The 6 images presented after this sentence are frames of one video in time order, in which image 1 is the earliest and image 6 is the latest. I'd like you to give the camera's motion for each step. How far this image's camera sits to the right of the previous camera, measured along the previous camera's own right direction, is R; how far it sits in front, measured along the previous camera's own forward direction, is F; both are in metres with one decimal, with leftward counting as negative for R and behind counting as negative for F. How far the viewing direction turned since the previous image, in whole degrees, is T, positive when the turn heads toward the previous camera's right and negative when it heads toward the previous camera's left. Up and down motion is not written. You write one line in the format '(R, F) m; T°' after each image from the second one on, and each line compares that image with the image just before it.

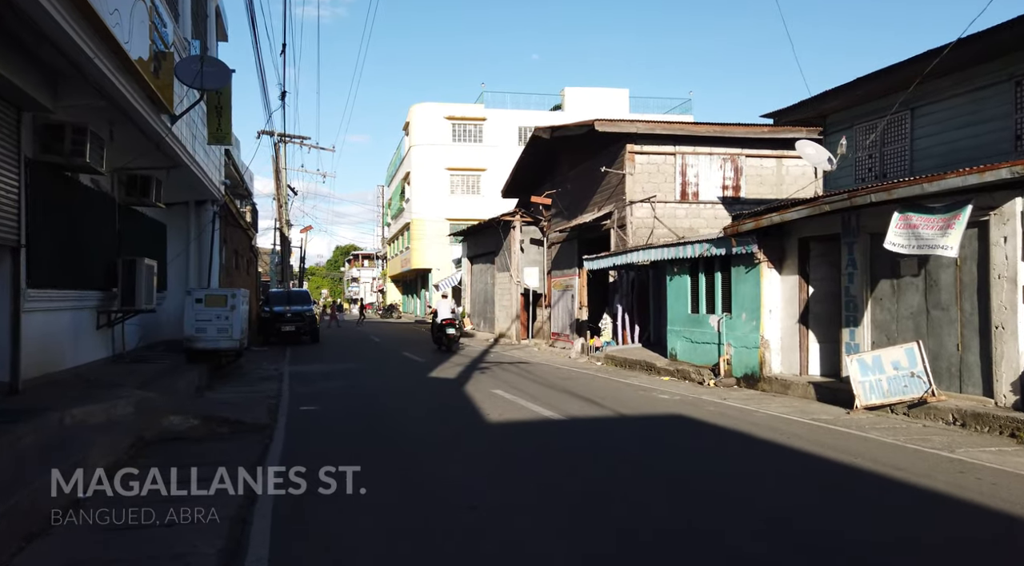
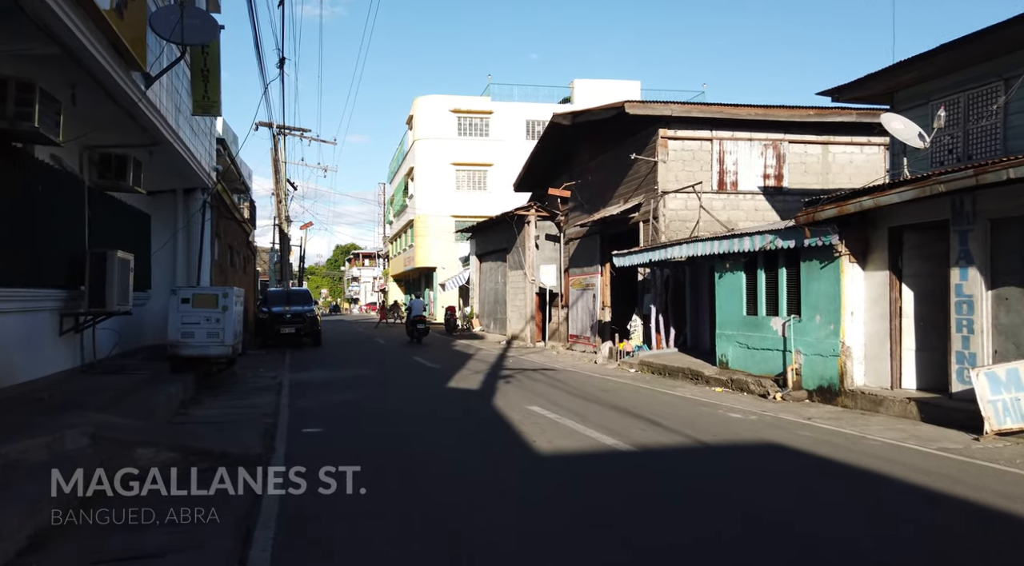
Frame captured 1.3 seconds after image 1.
(-0.6, +1.9) m; 0°
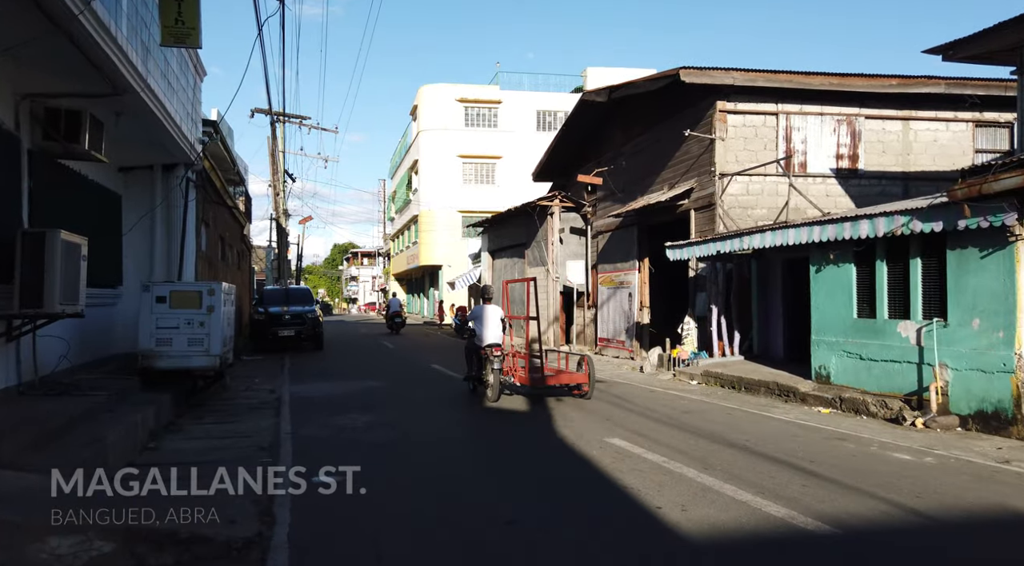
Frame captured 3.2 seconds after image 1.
(-0.9, +2.7) m; 0°
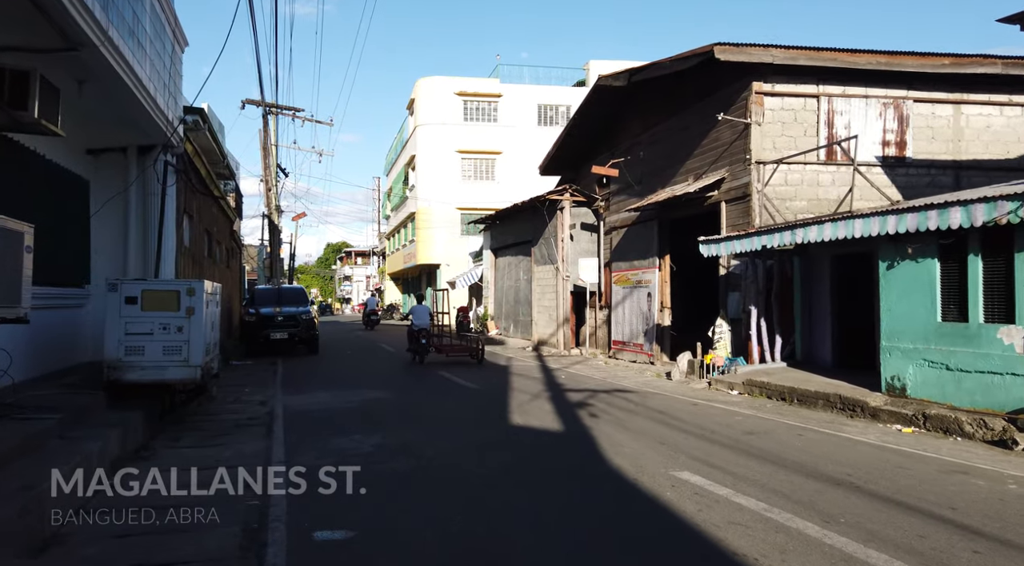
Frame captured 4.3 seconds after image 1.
(-0.5, +1.6) m; +1°
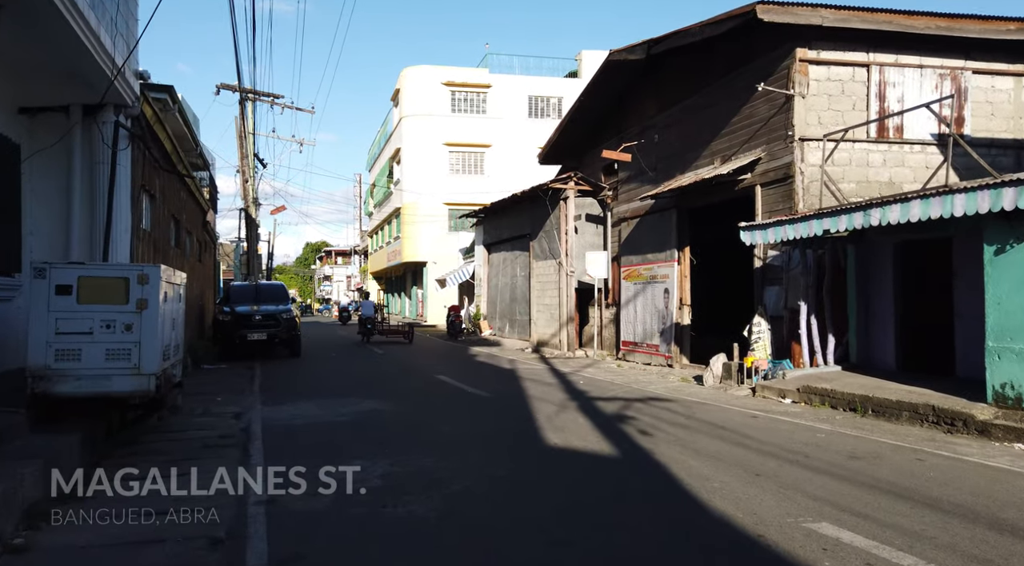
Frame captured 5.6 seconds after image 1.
(-0.6, +1.9) m; +2°
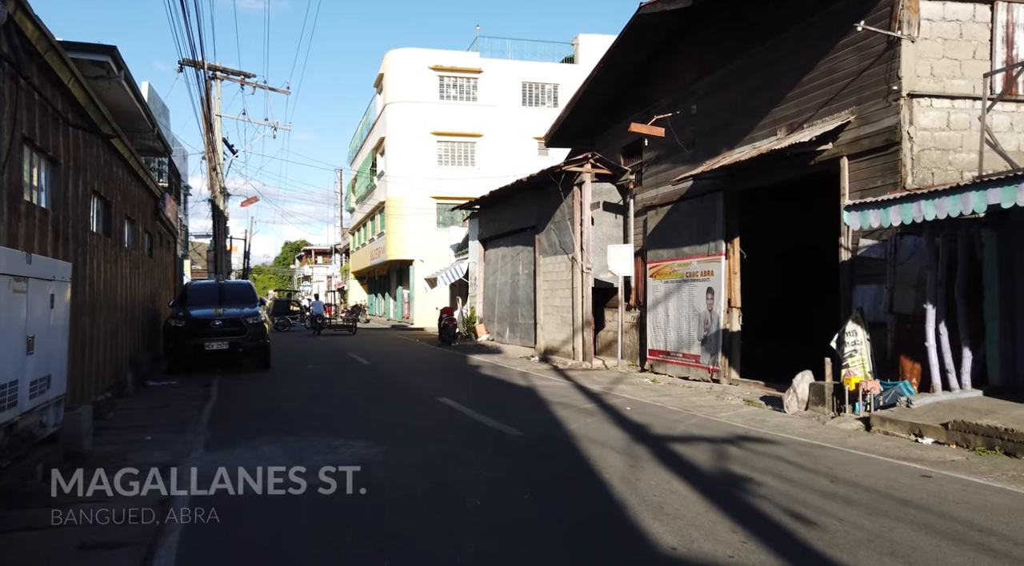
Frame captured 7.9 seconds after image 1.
(-0.6, +3.2) m; +1°
